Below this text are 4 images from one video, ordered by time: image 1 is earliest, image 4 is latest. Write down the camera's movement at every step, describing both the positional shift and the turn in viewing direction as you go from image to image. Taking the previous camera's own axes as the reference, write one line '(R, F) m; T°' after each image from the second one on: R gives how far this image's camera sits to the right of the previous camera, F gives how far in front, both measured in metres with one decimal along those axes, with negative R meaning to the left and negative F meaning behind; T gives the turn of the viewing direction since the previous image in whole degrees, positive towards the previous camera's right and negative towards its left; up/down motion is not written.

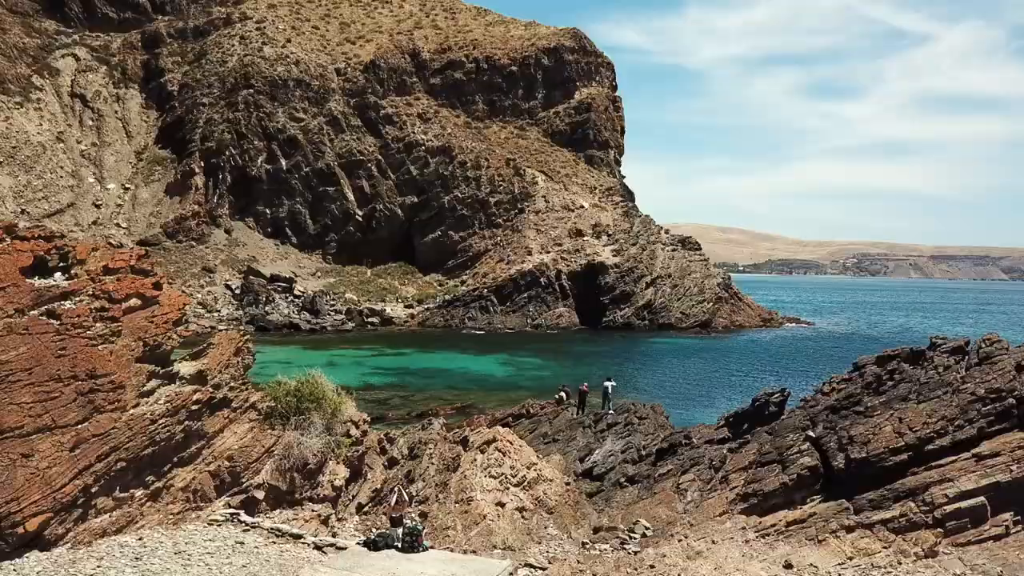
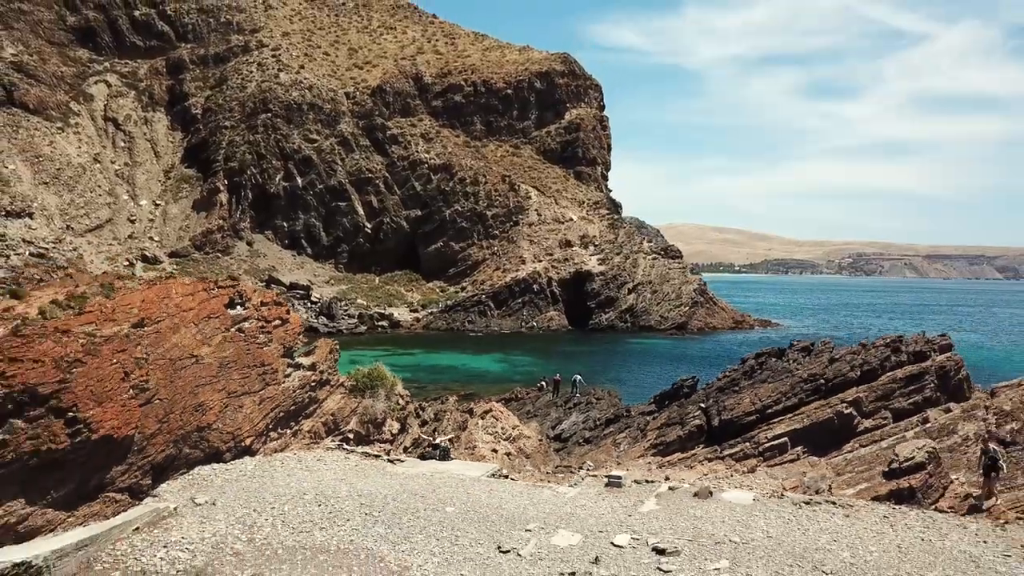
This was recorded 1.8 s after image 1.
(+0.3, -6.7) m; 0°
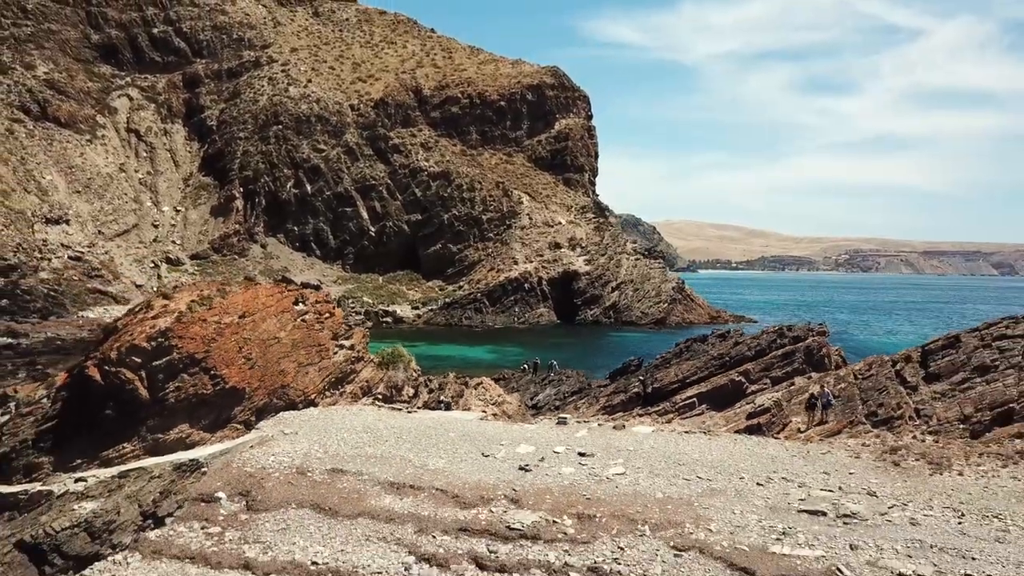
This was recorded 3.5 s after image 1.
(+0.6, -6.5) m; 0°
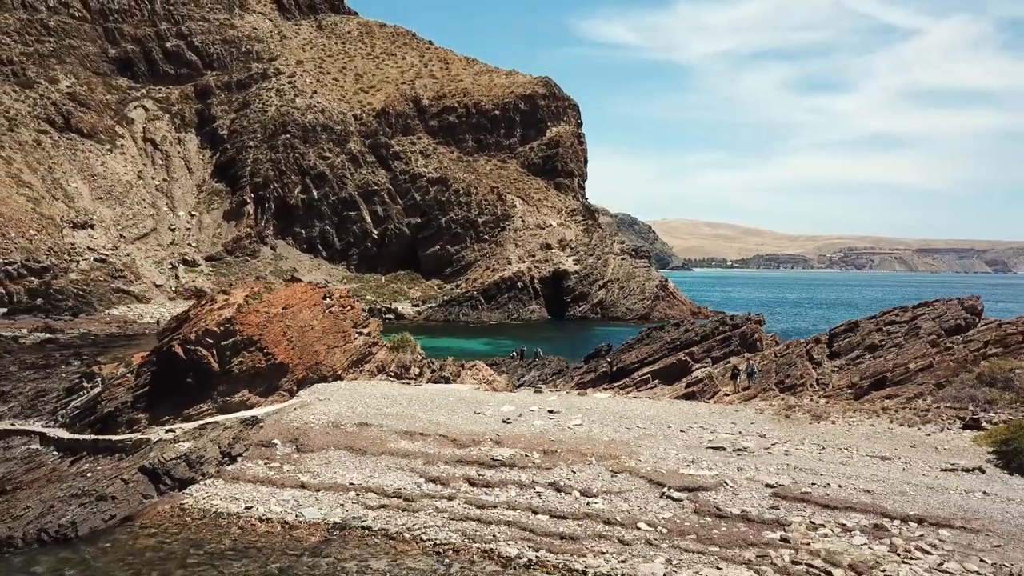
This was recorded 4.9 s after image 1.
(+0.6, -5.2) m; 0°
